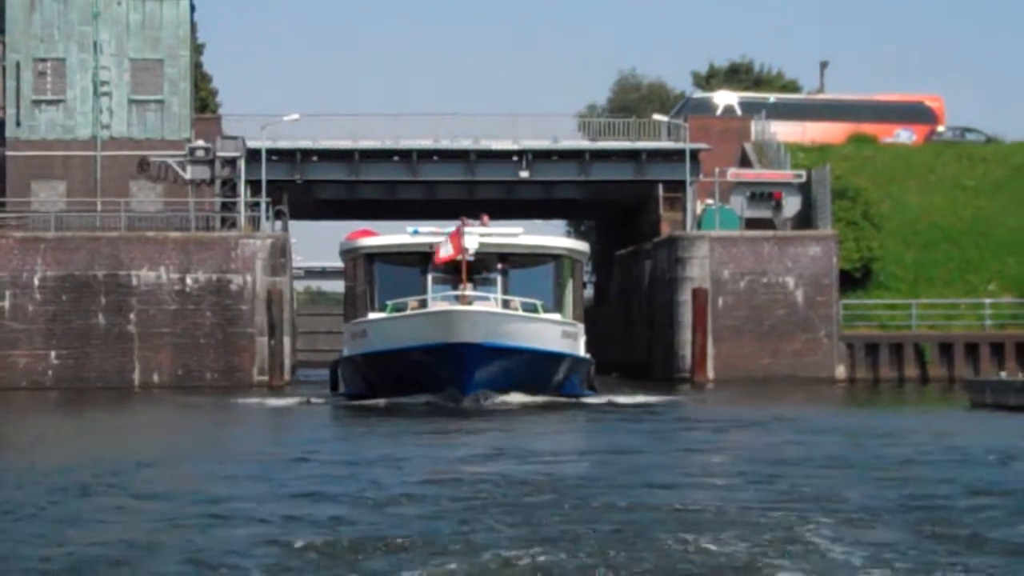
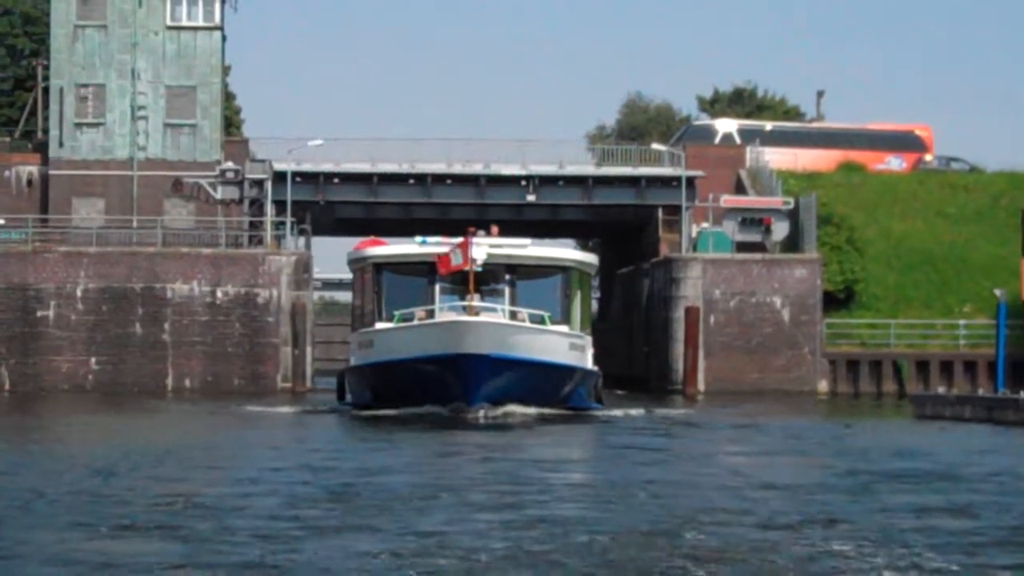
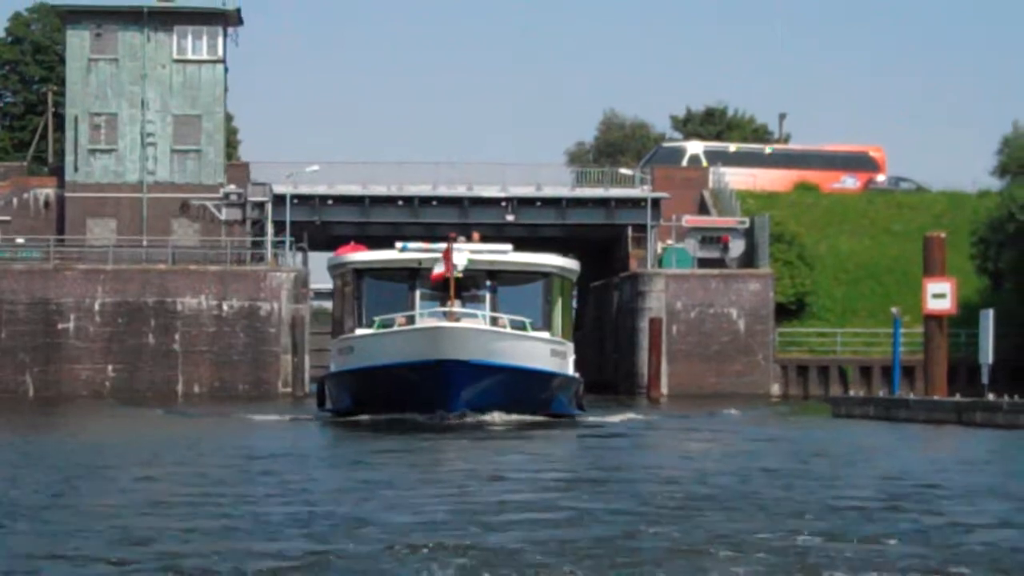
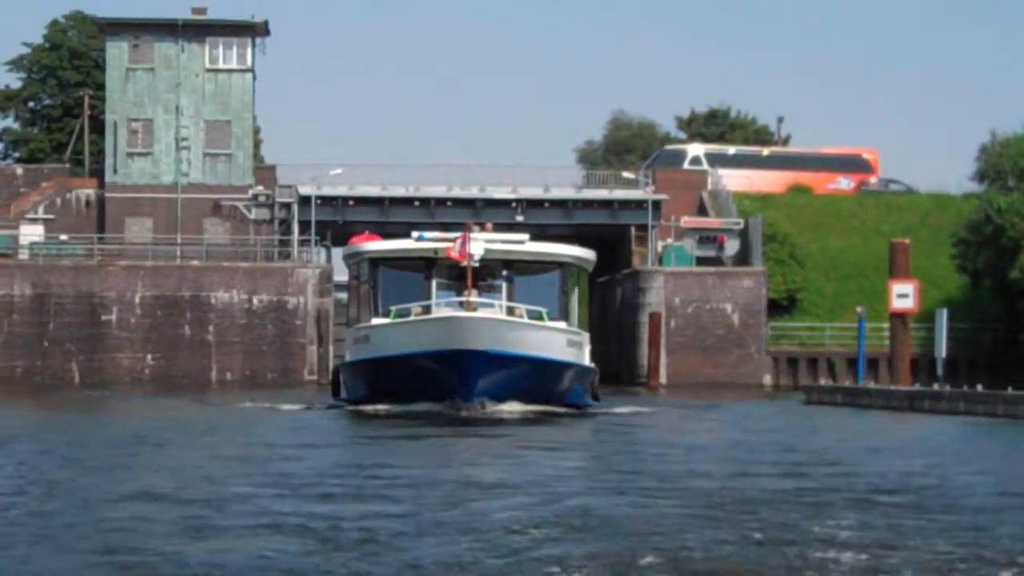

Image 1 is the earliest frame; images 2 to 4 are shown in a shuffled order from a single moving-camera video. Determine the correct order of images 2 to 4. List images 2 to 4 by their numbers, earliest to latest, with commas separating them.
2, 3, 4
